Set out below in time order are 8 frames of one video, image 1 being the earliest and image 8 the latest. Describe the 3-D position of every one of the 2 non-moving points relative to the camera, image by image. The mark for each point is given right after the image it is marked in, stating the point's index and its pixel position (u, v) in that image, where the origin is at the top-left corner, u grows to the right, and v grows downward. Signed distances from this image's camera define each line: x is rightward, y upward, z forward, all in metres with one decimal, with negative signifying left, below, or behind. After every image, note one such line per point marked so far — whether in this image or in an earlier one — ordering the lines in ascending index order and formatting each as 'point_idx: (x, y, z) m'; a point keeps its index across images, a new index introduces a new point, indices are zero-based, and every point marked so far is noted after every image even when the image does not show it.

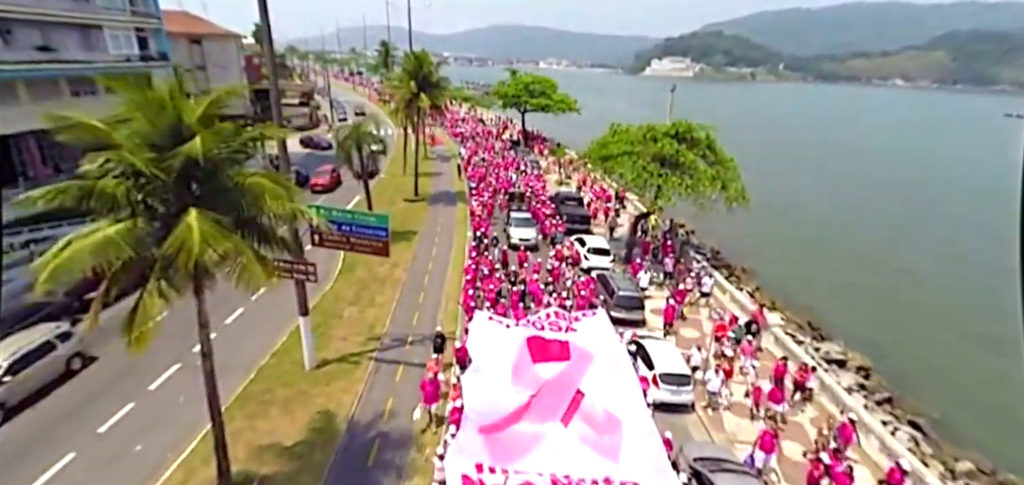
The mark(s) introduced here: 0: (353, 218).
0: (-5.3, +0.8, +17.1) m
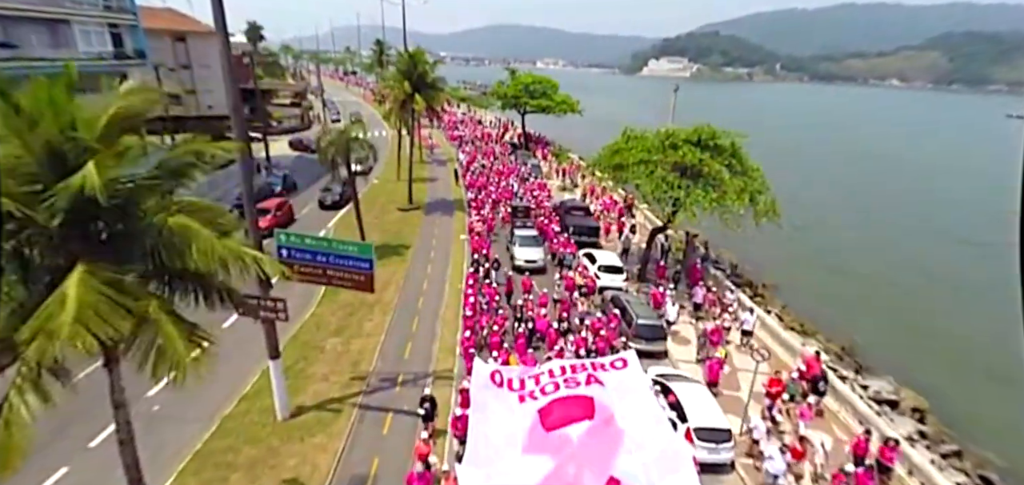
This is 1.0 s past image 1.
0: (-5.0, -0.1, +14.2) m
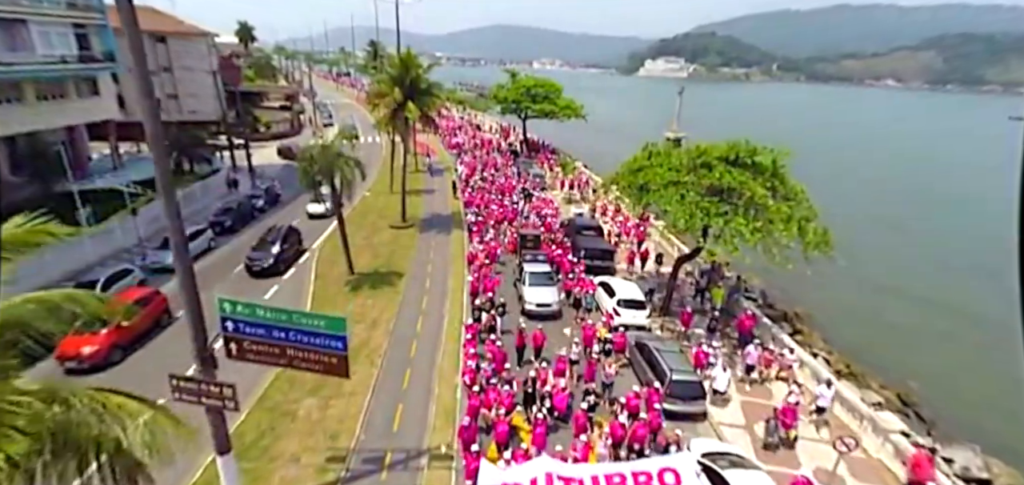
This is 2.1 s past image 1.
0: (-4.6, -1.6, +10.7) m
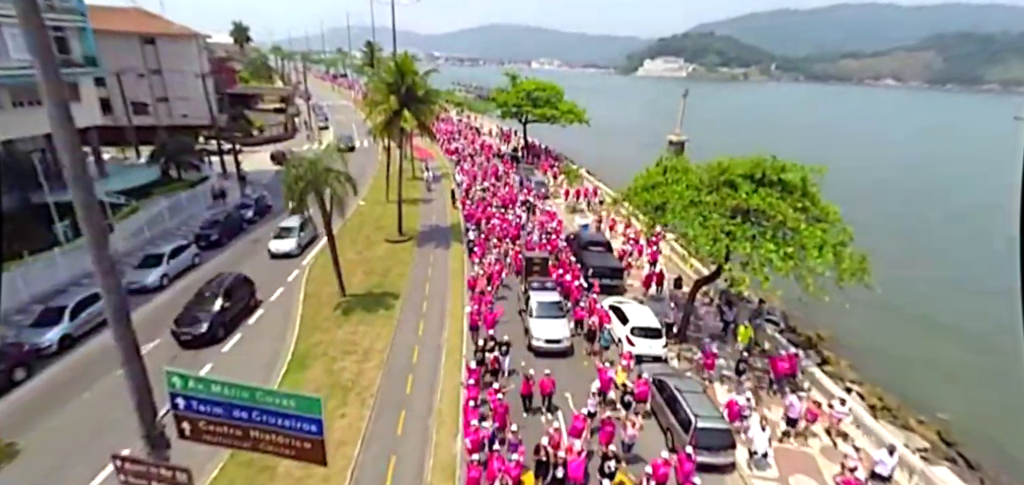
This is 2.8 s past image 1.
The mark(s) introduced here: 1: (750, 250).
0: (-4.4, -2.6, +8.7) m
1: (+8.6, -0.3, +18.5) m
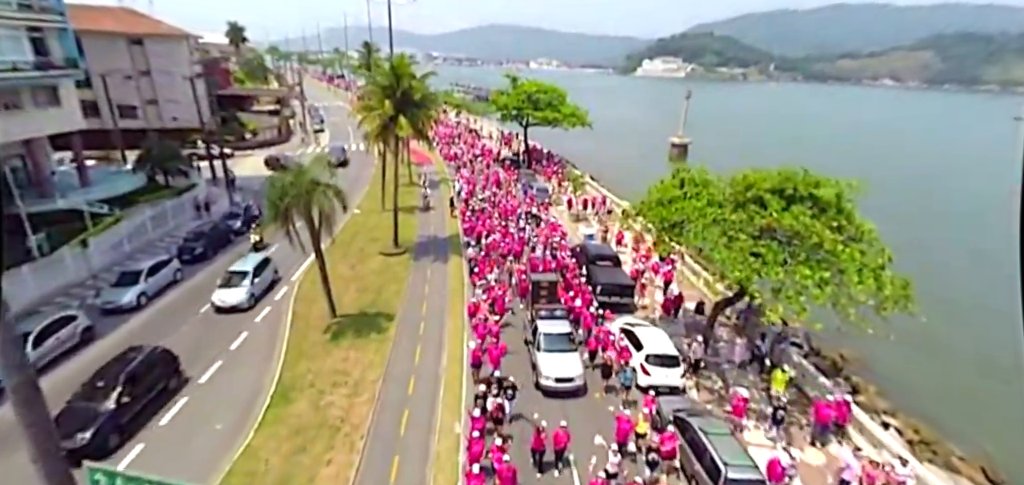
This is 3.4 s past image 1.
0: (-4.2, -3.4, +6.8) m
1: (+8.8, -1.1, +16.6) m
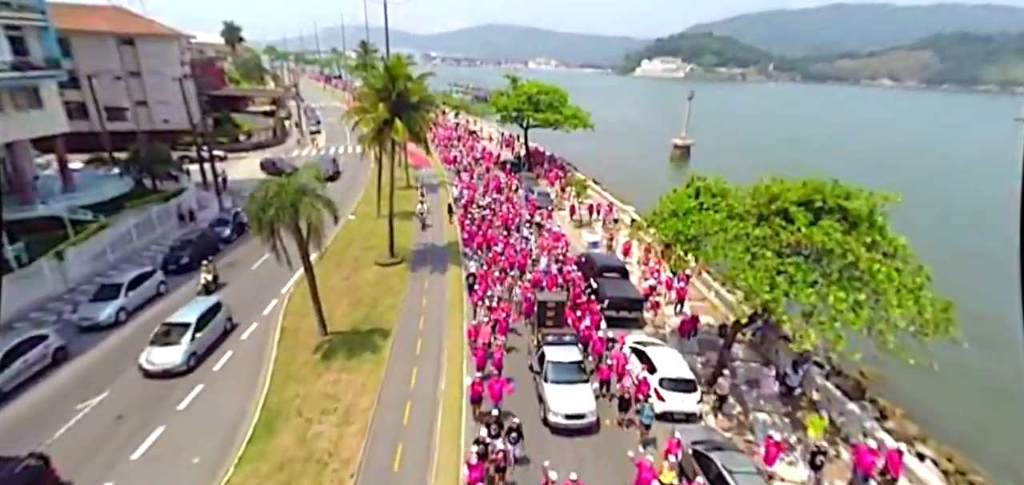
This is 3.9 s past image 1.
0: (-4.0, -4.0, +5.3) m
1: (+8.9, -1.6, +15.1) m
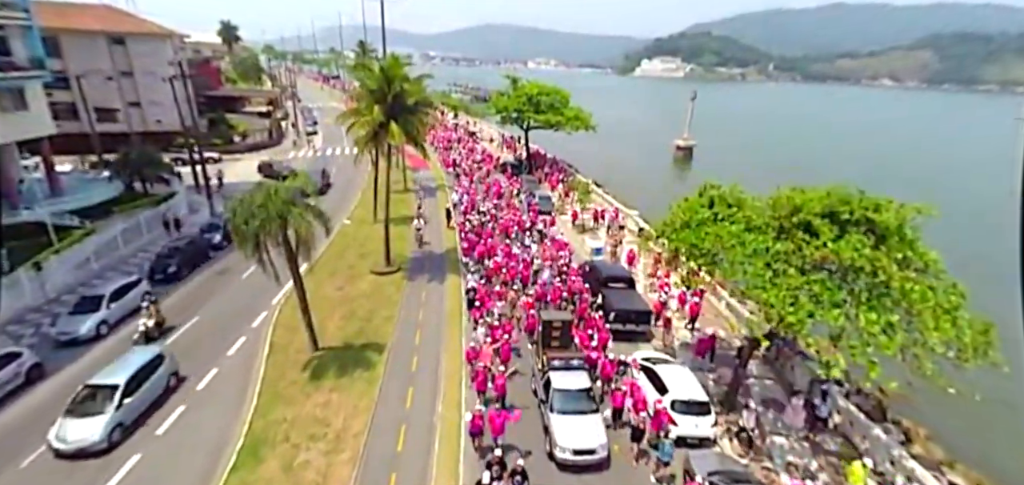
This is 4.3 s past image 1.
0: (-3.9, -4.5, +4.1) m
1: (+9.0, -2.1, +13.9) m
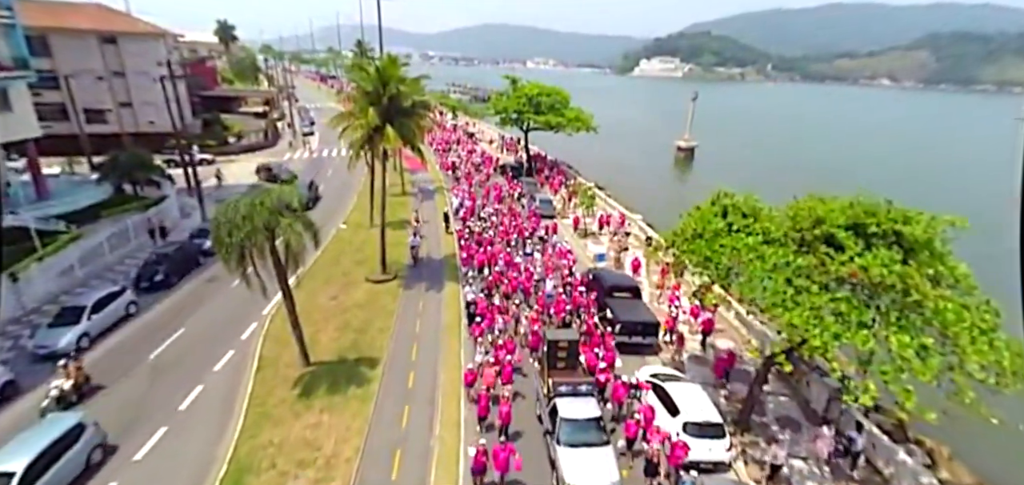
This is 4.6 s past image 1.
0: (-3.8, -4.9, +3.0) m
1: (+9.0, -2.5, +12.8) m
